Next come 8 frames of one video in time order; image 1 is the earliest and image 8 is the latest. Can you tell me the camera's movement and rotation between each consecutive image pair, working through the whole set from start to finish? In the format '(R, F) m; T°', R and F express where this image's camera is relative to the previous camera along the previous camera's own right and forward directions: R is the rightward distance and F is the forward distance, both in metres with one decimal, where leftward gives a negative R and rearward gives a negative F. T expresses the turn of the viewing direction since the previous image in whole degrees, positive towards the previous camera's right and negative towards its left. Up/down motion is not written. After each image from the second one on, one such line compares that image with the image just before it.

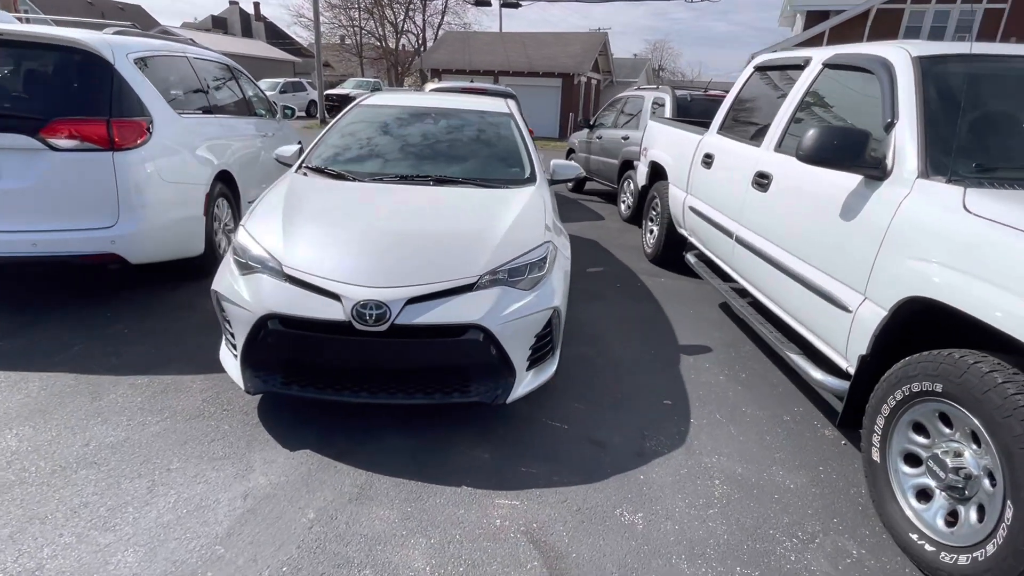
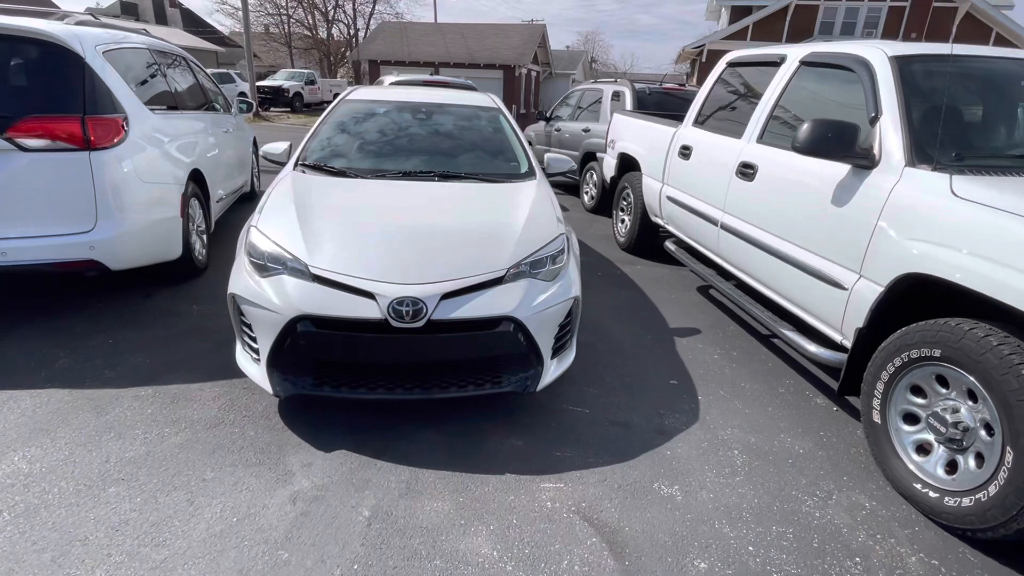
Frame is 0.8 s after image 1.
(-0.4, -0.1) m; +6°
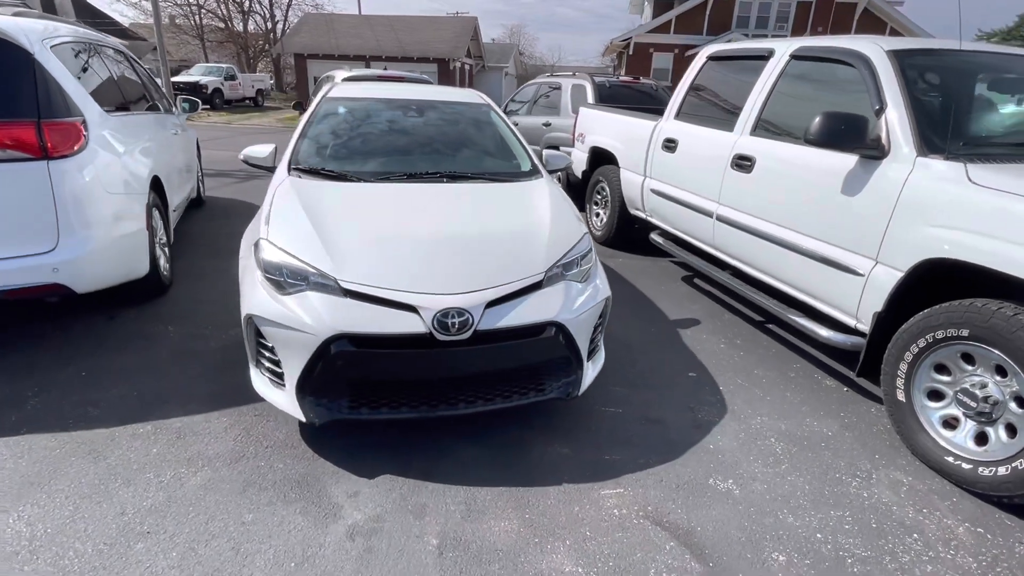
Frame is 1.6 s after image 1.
(-0.5, +0.1) m; +7°
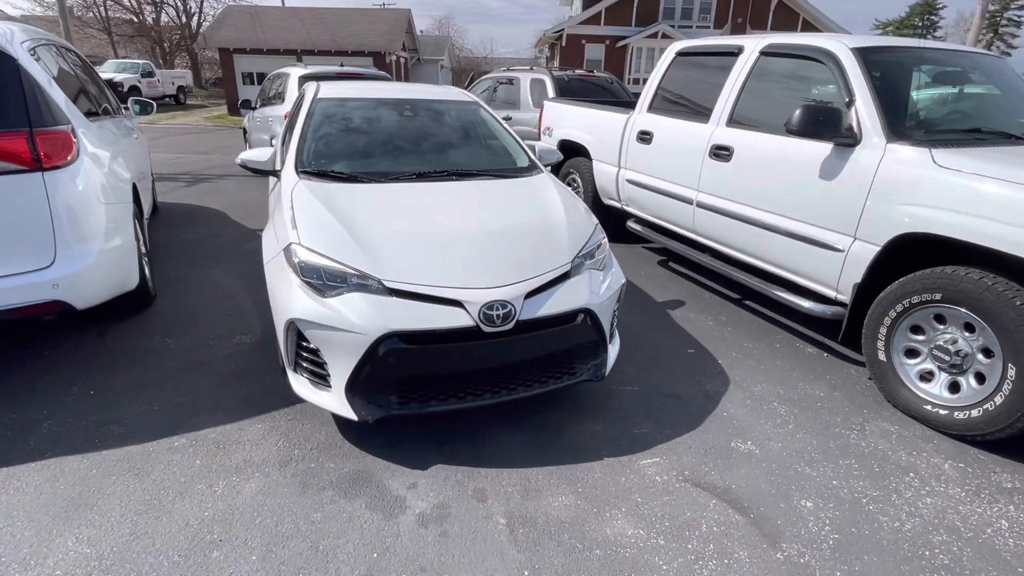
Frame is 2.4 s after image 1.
(-0.5, -0.1) m; +6°
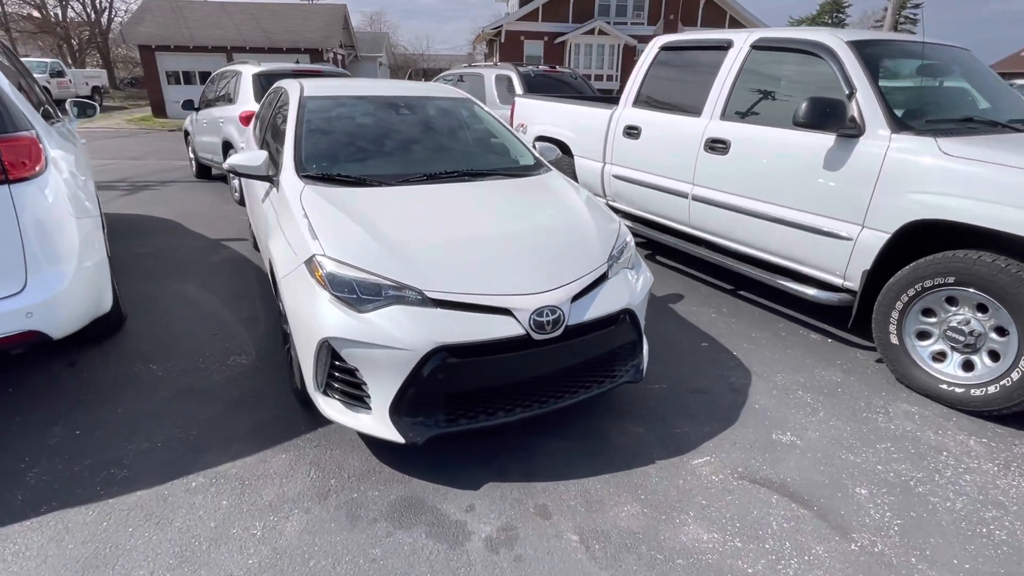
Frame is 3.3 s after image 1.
(-0.5, +0.1) m; +6°
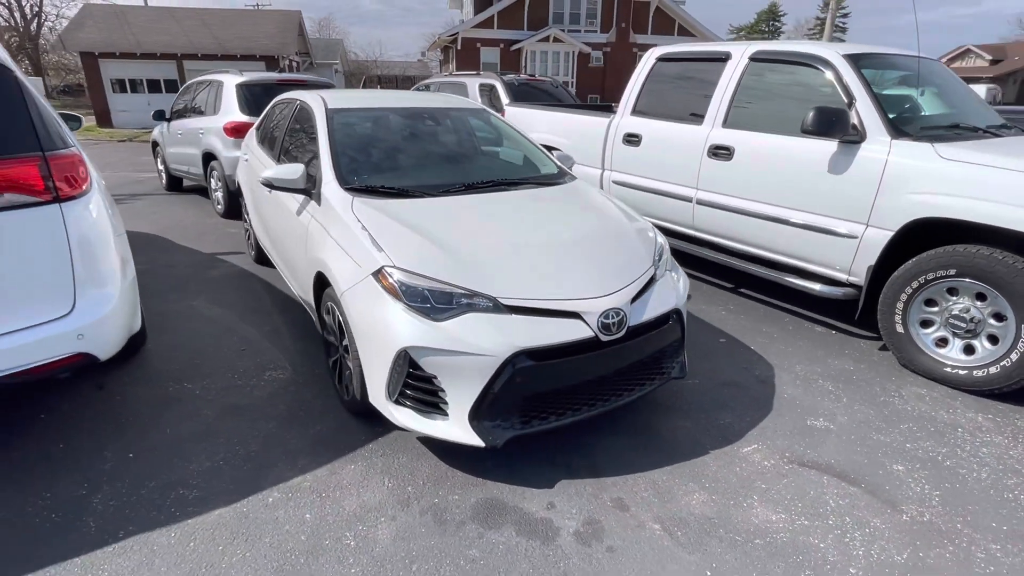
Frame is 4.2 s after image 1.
(-0.5, -0.1) m; +4°
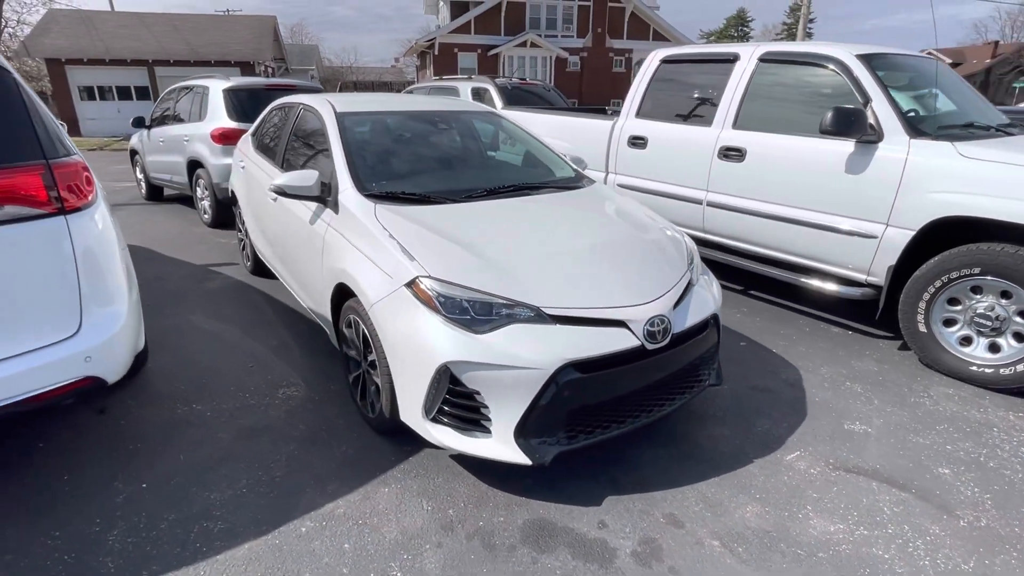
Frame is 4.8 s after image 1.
(-0.3, +0.1) m; +2°
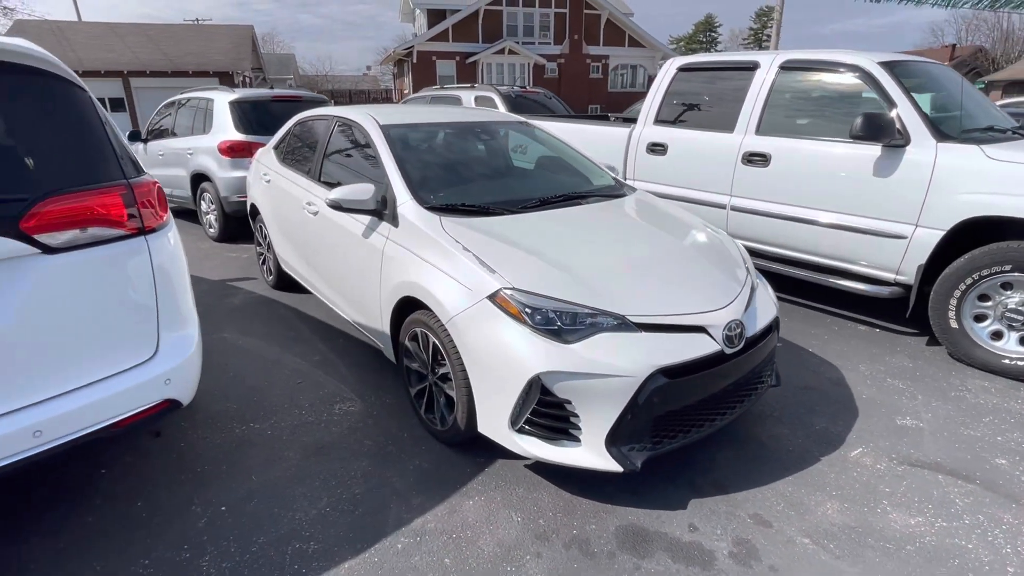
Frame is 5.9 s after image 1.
(-0.5, 0.0) m; +2°
